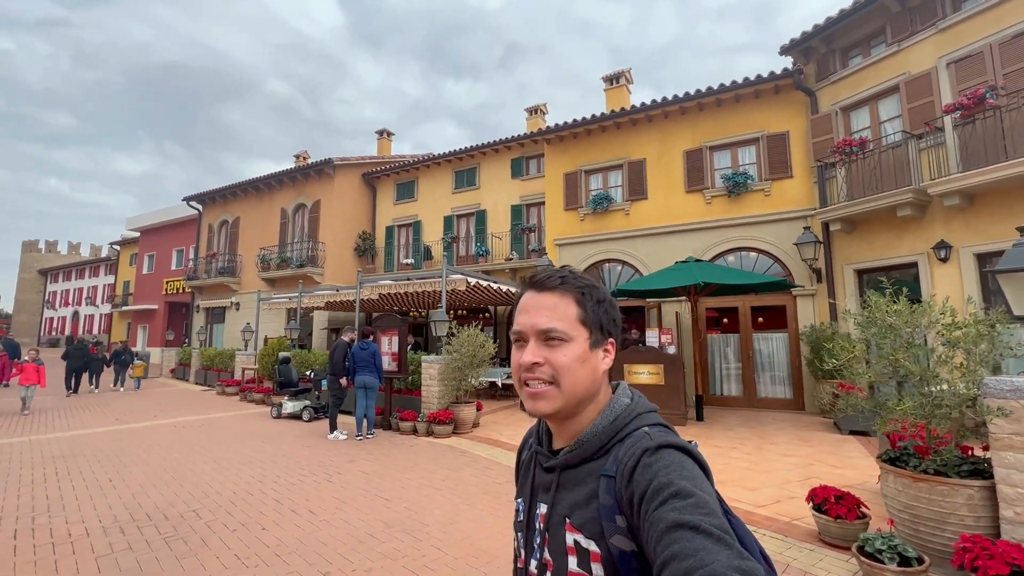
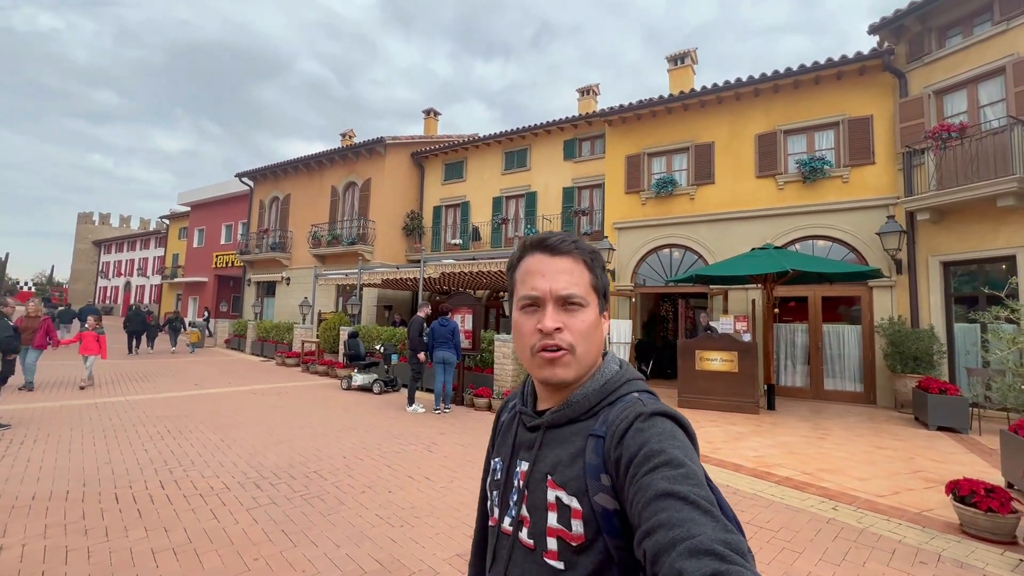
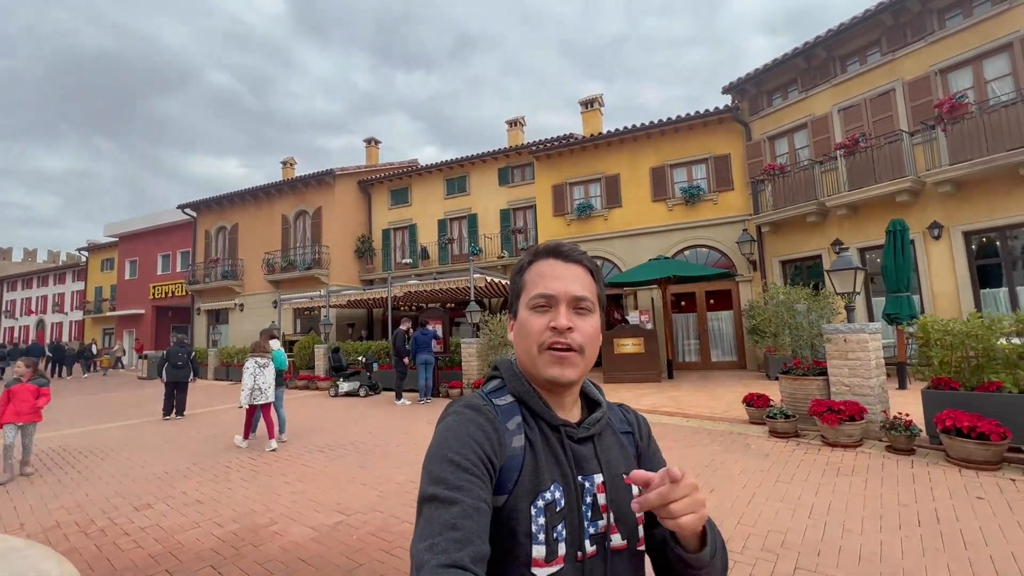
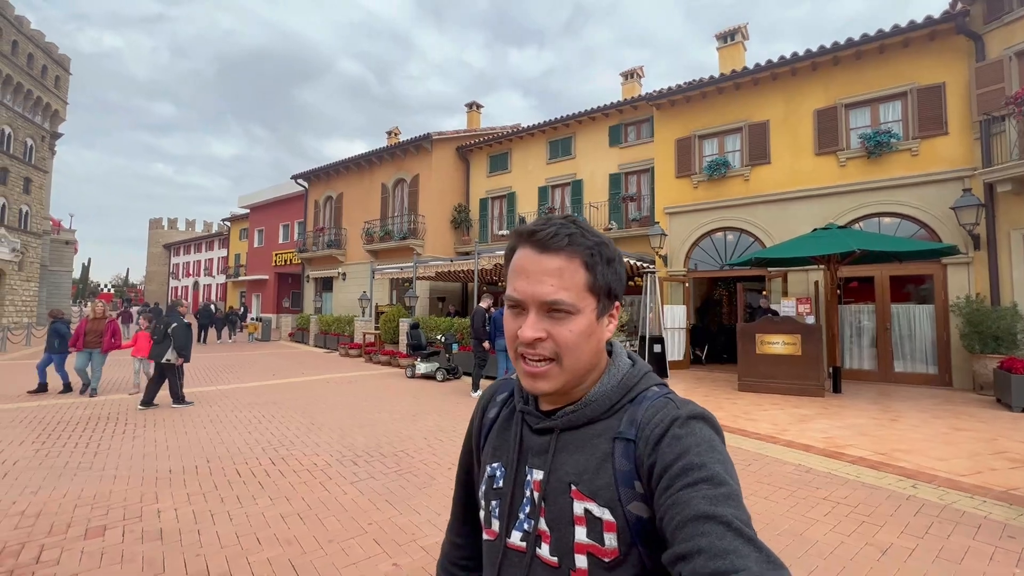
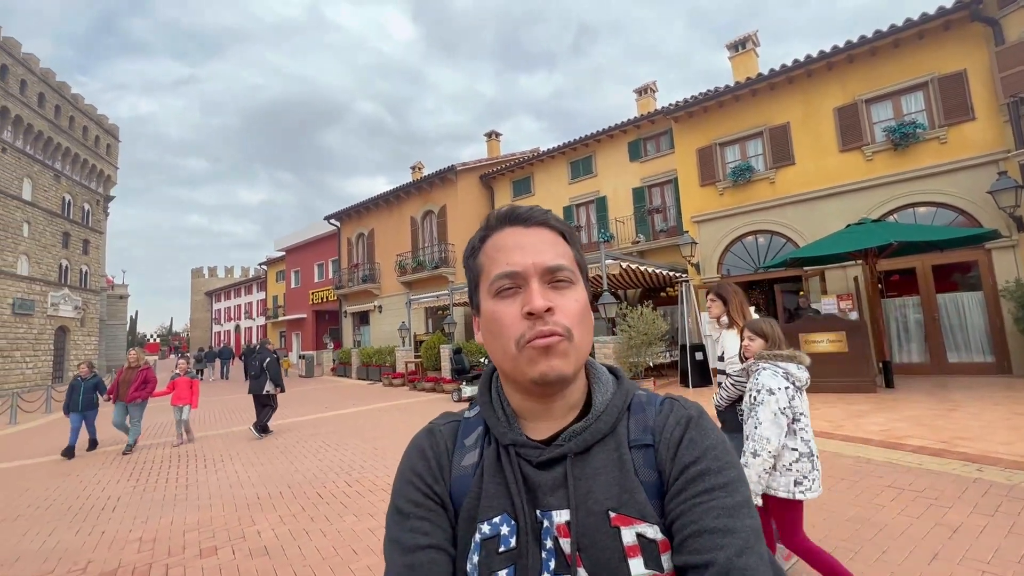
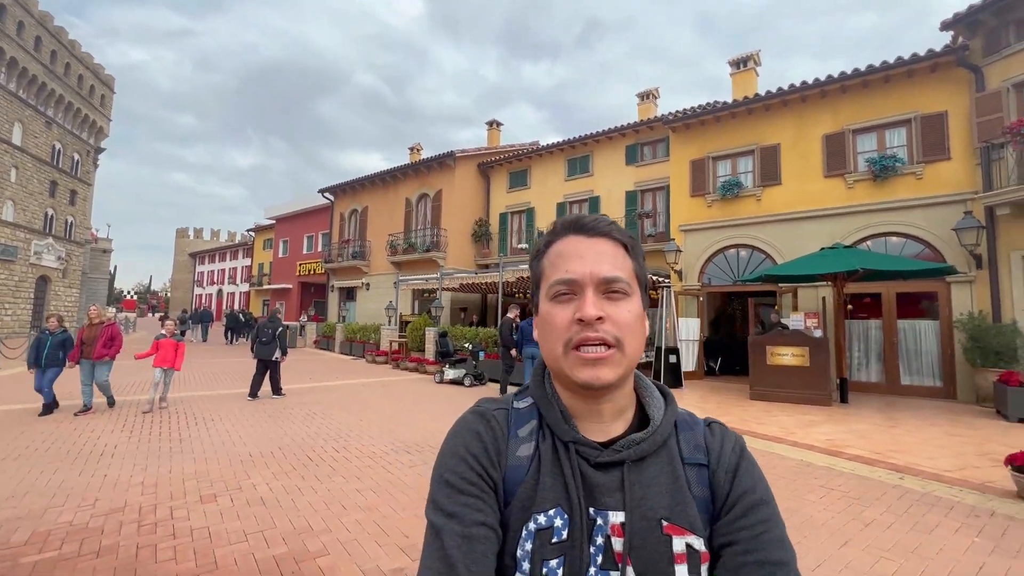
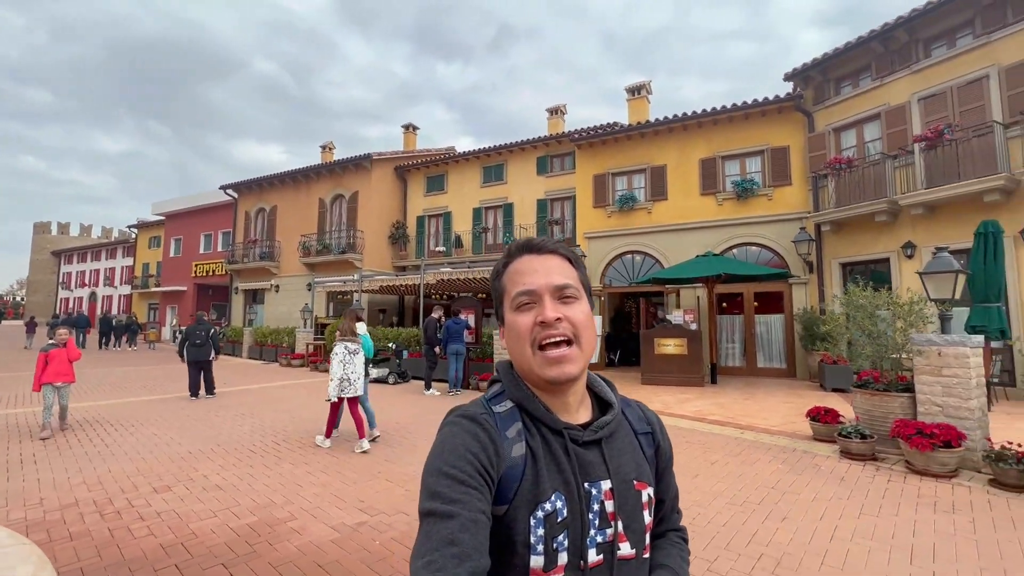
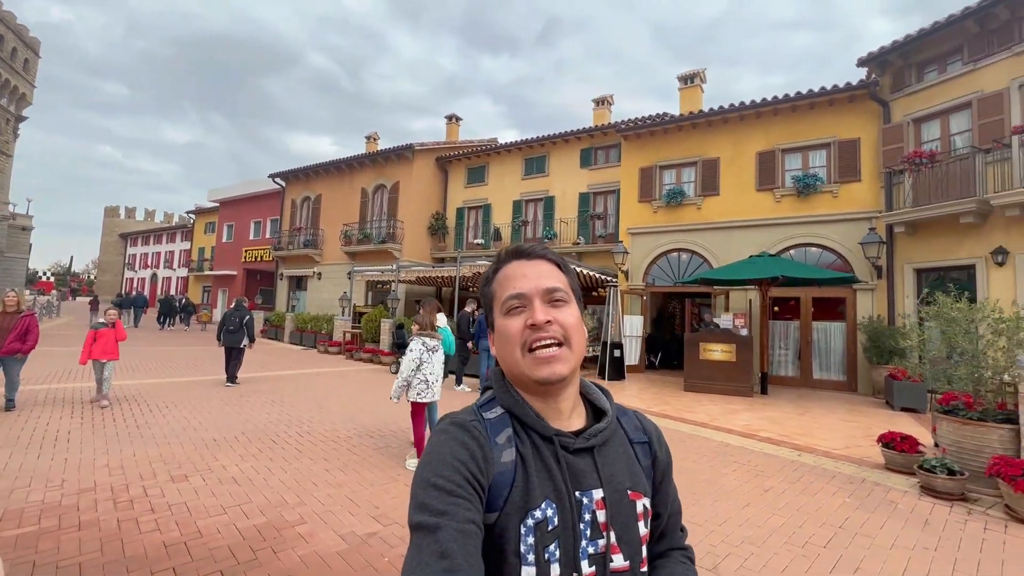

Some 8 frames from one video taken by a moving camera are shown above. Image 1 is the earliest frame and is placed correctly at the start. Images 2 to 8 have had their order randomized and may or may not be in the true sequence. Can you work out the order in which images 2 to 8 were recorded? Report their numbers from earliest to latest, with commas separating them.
2, 4, 5, 6, 8, 7, 3
